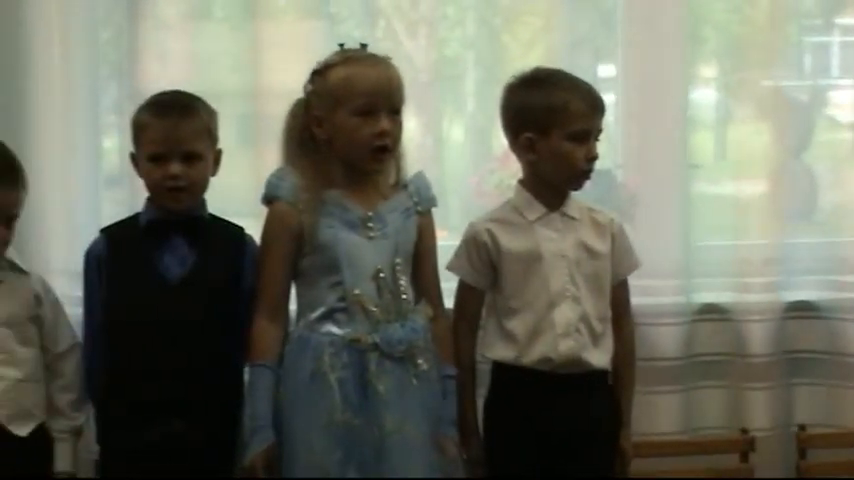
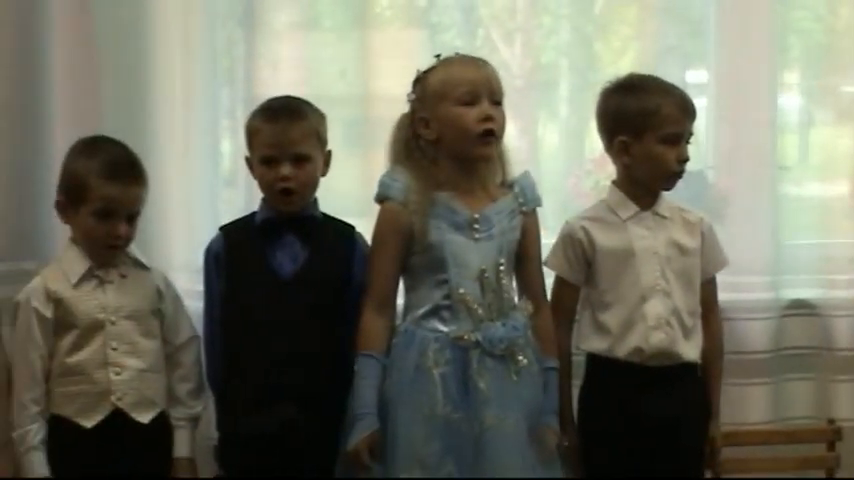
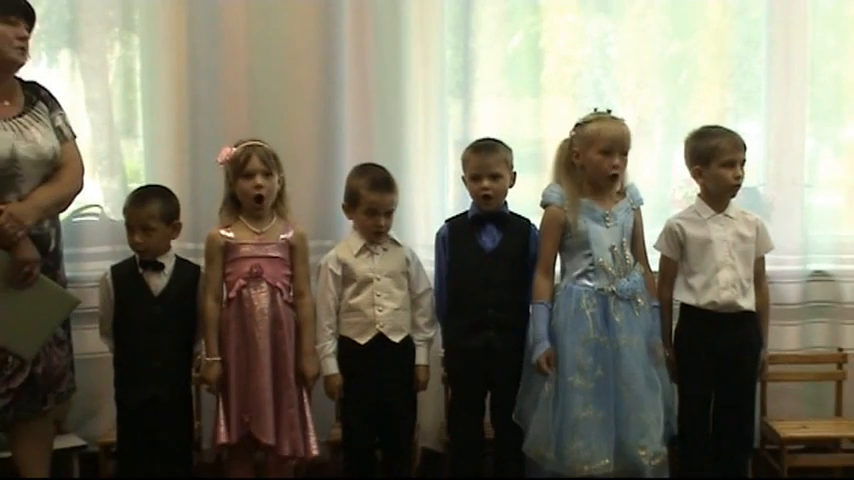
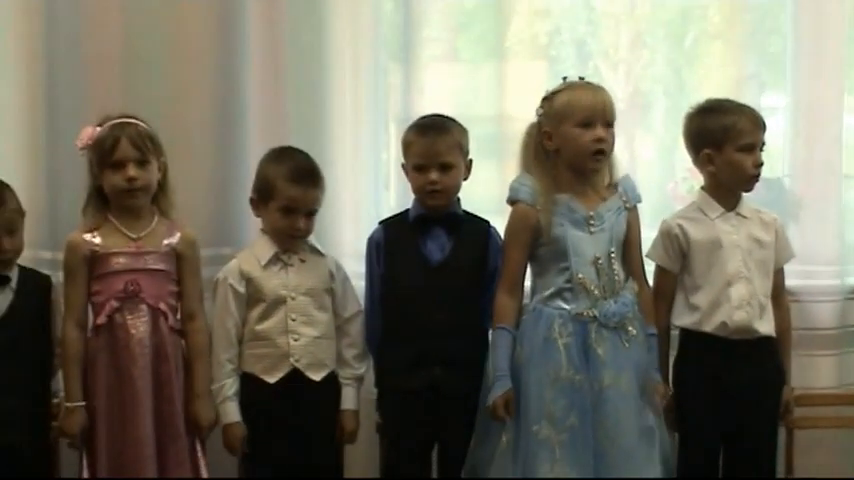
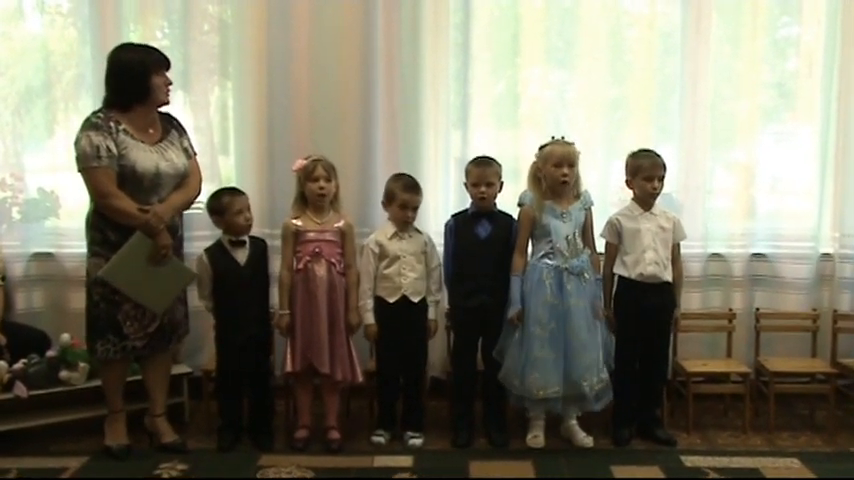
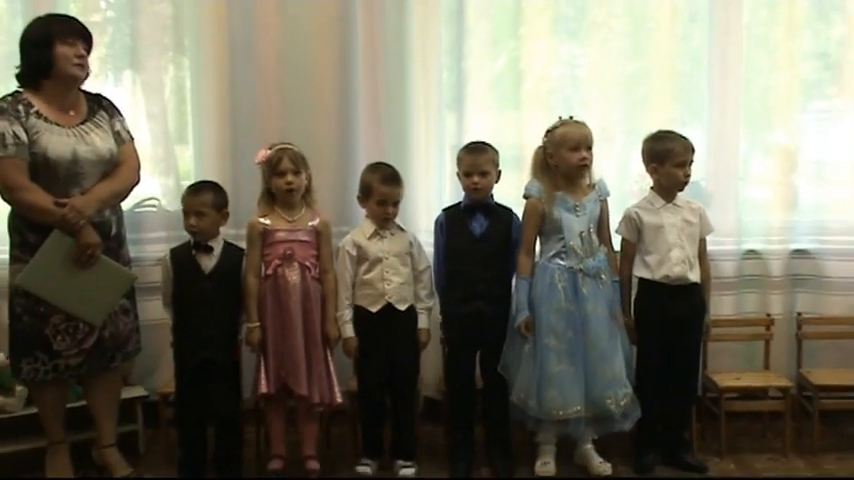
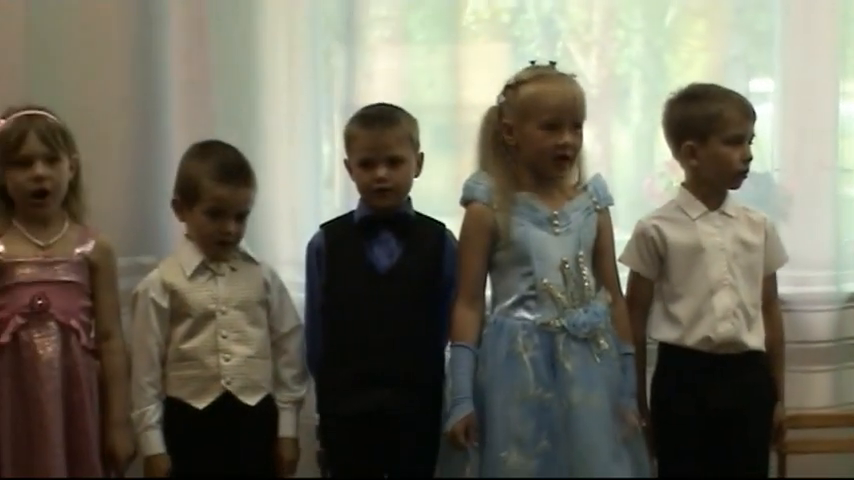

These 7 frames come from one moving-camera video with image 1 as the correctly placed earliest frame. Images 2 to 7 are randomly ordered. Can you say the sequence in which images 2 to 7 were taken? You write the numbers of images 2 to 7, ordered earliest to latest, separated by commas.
2, 7, 4, 3, 6, 5
